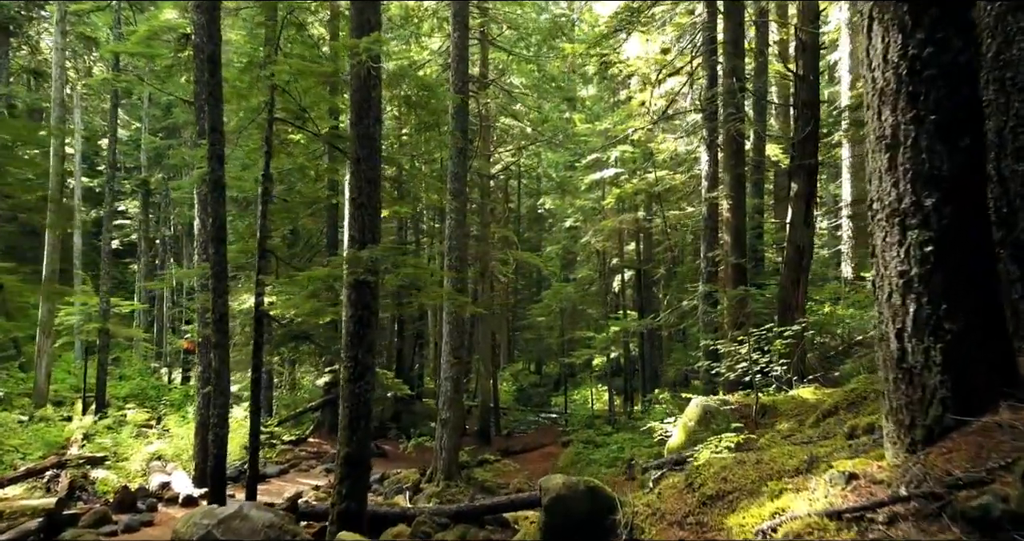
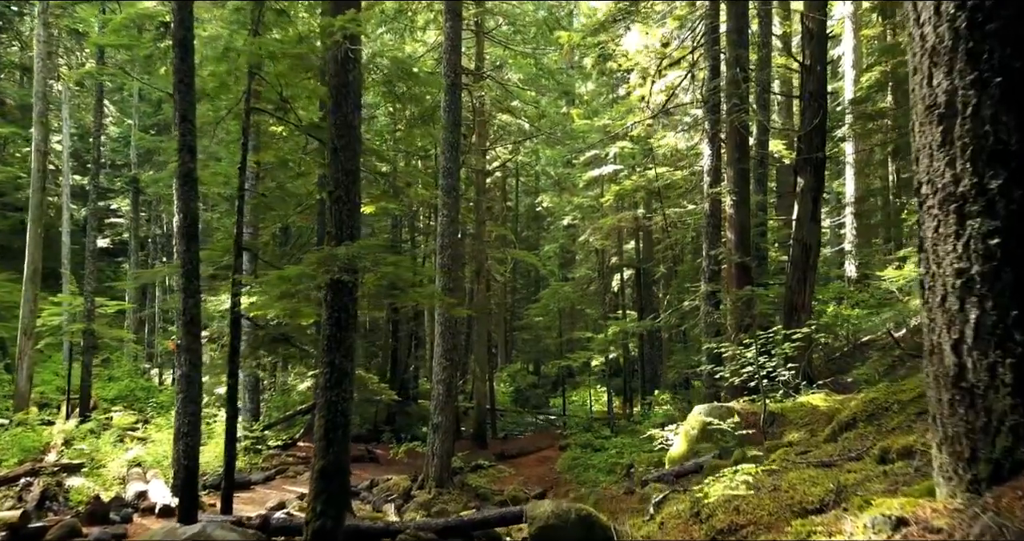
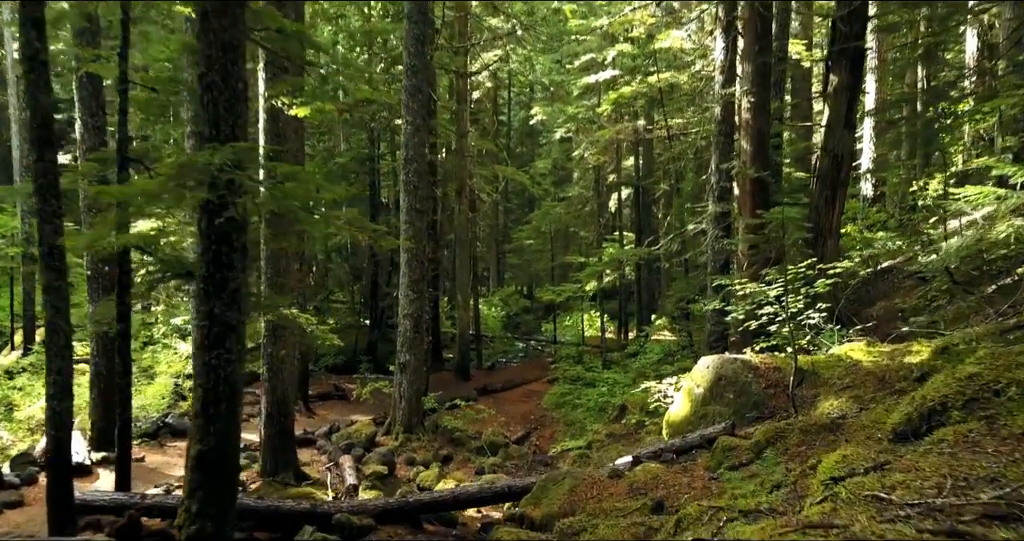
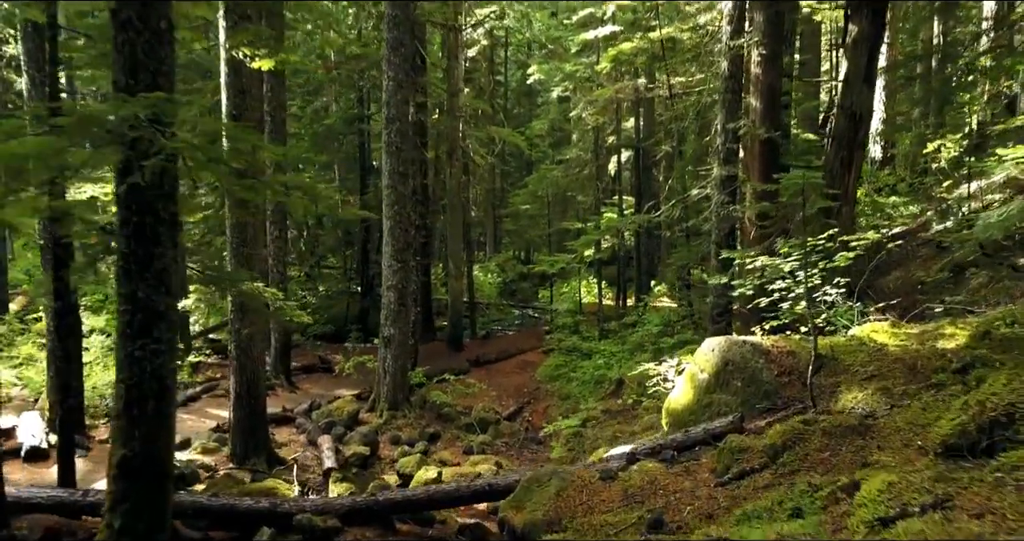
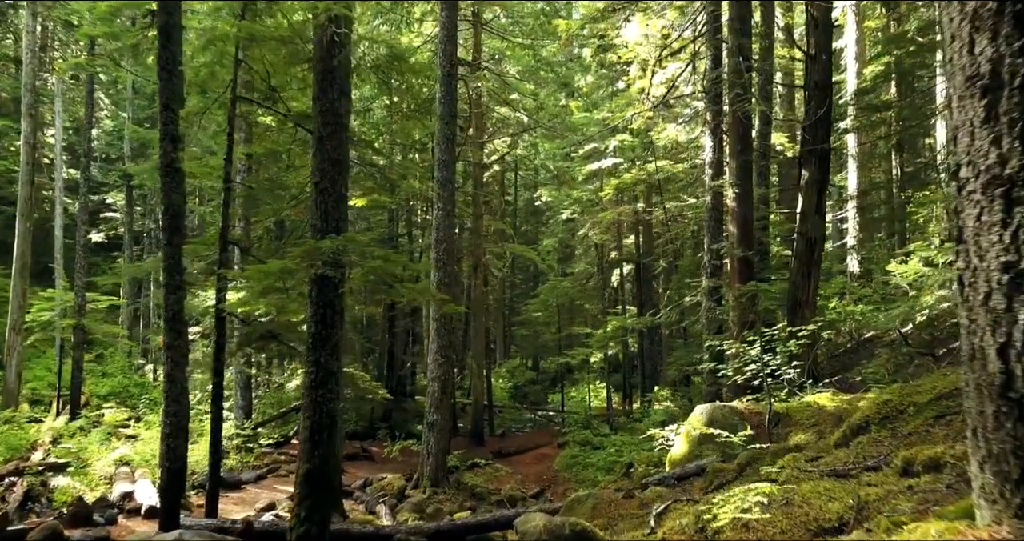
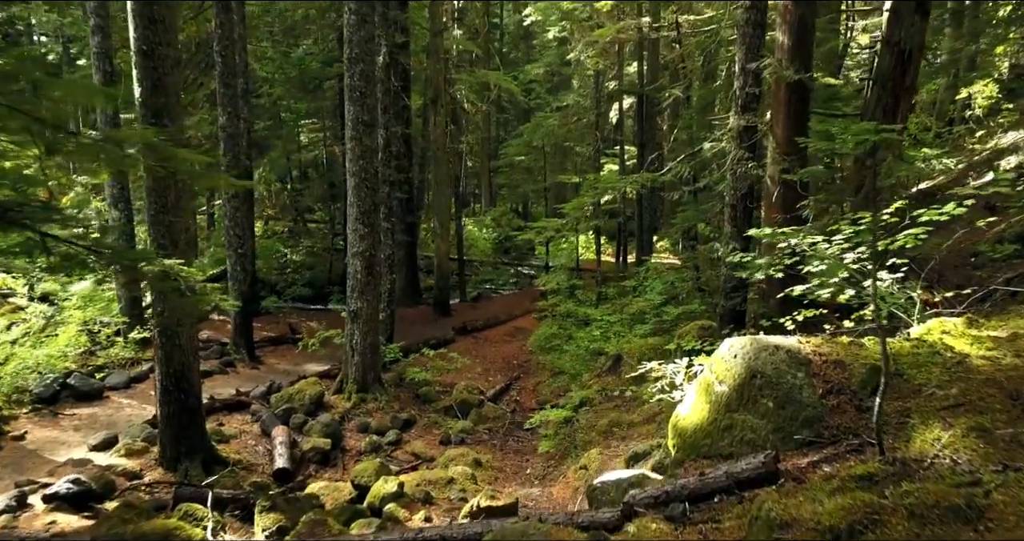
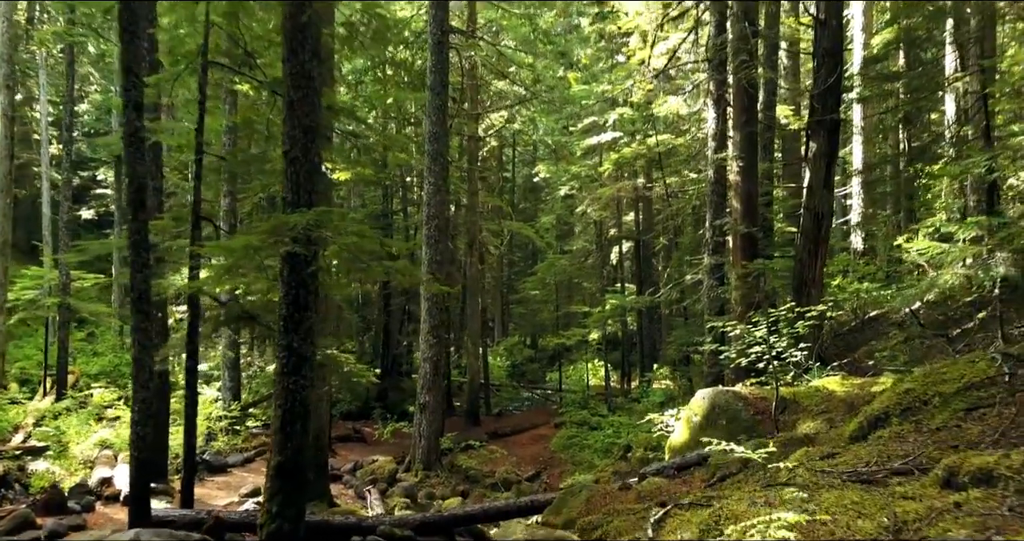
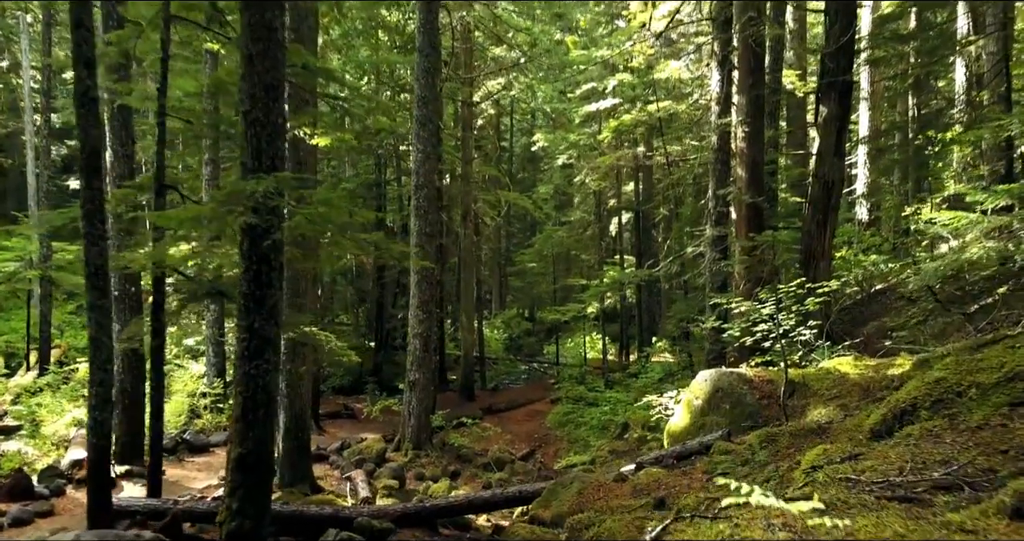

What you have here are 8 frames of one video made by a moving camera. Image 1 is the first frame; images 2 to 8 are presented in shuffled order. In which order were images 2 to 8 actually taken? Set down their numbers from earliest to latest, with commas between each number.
2, 5, 7, 8, 3, 4, 6
